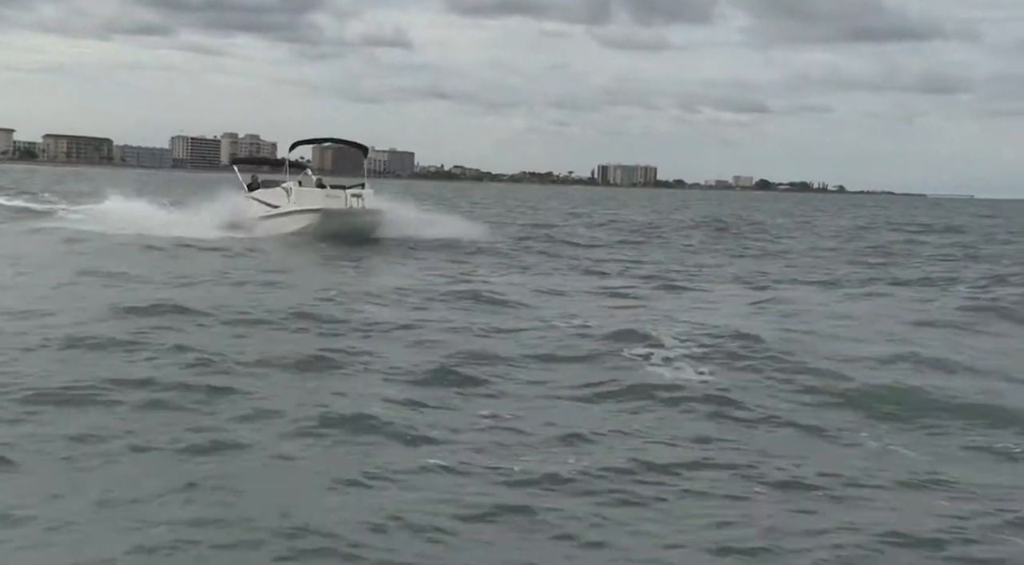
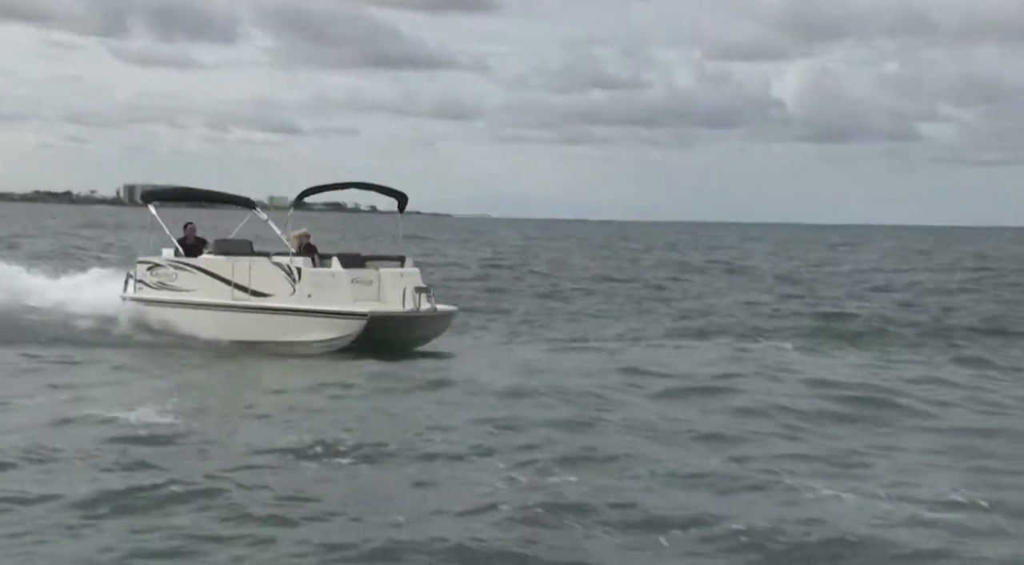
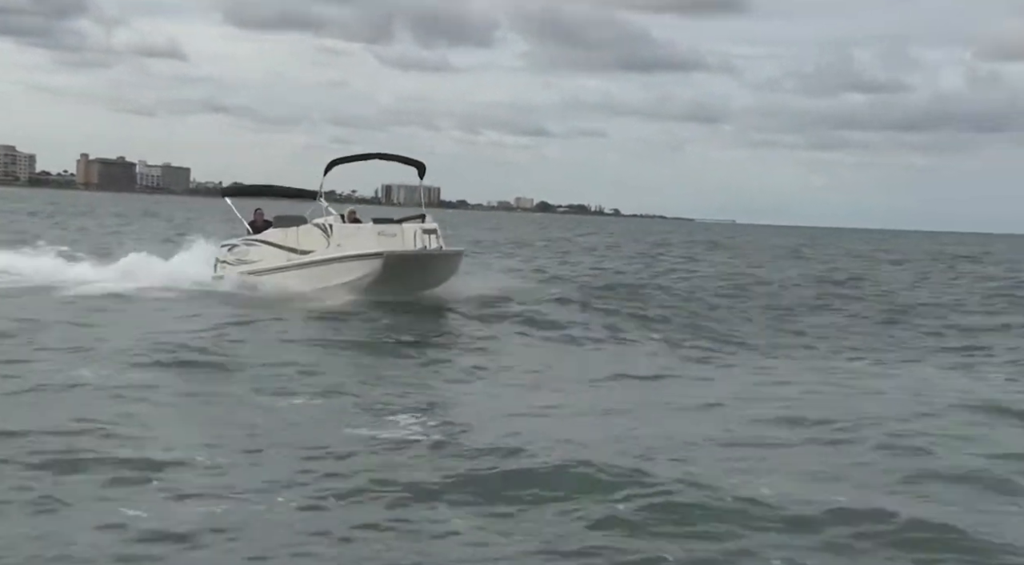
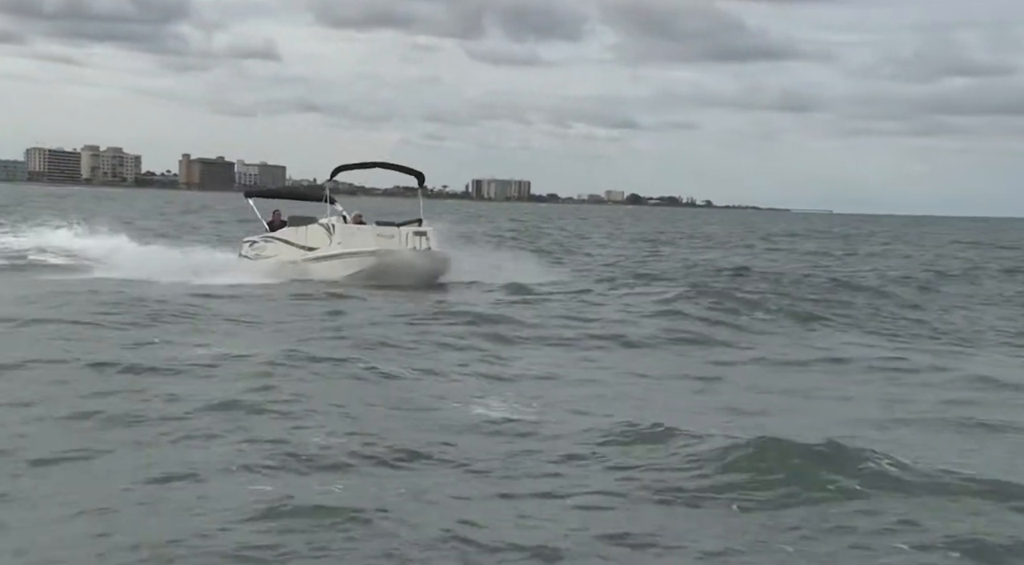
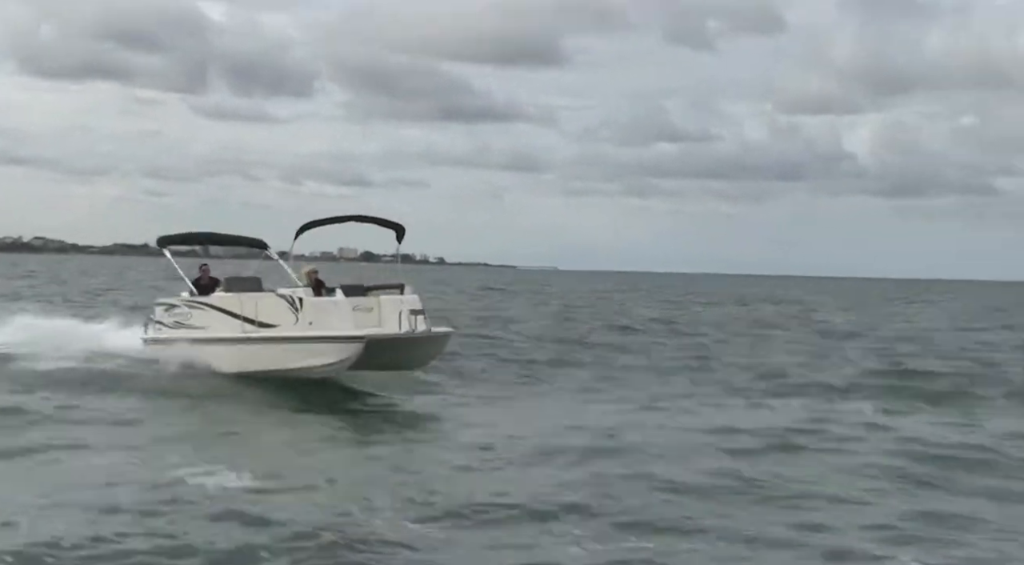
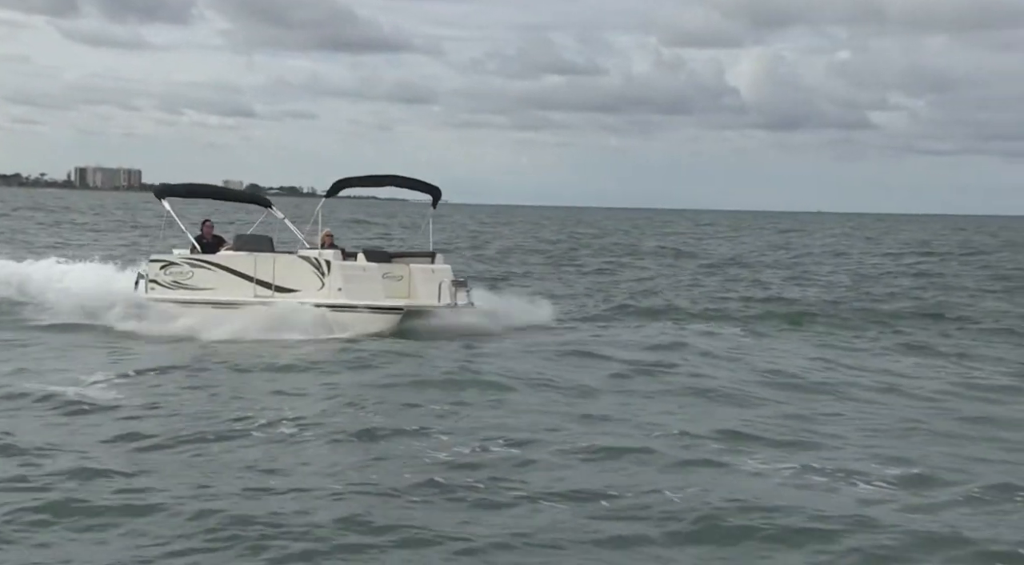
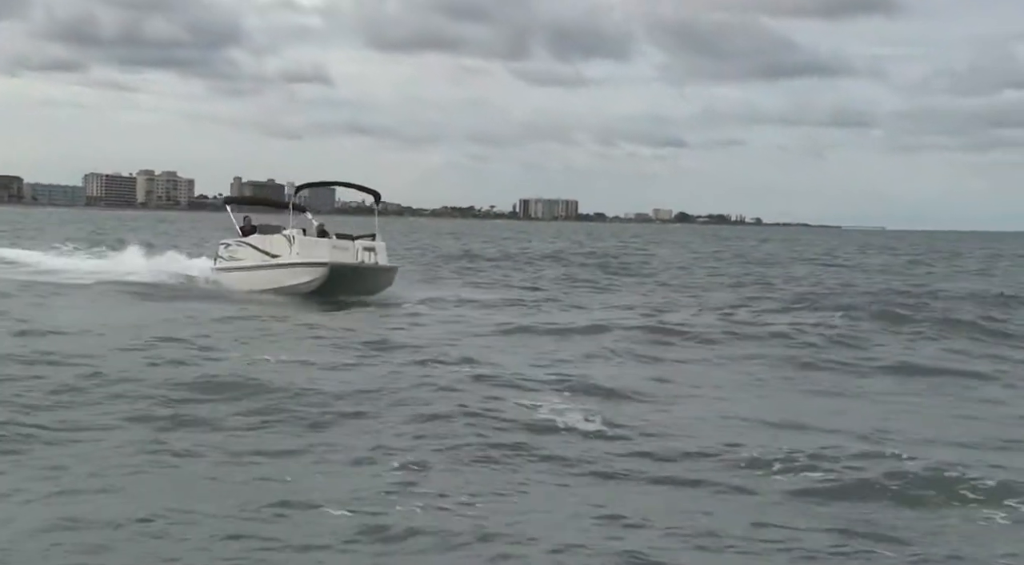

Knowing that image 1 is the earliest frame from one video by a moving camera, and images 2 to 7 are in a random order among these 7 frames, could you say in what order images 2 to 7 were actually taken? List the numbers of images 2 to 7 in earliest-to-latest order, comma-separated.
7, 4, 3, 5, 2, 6
